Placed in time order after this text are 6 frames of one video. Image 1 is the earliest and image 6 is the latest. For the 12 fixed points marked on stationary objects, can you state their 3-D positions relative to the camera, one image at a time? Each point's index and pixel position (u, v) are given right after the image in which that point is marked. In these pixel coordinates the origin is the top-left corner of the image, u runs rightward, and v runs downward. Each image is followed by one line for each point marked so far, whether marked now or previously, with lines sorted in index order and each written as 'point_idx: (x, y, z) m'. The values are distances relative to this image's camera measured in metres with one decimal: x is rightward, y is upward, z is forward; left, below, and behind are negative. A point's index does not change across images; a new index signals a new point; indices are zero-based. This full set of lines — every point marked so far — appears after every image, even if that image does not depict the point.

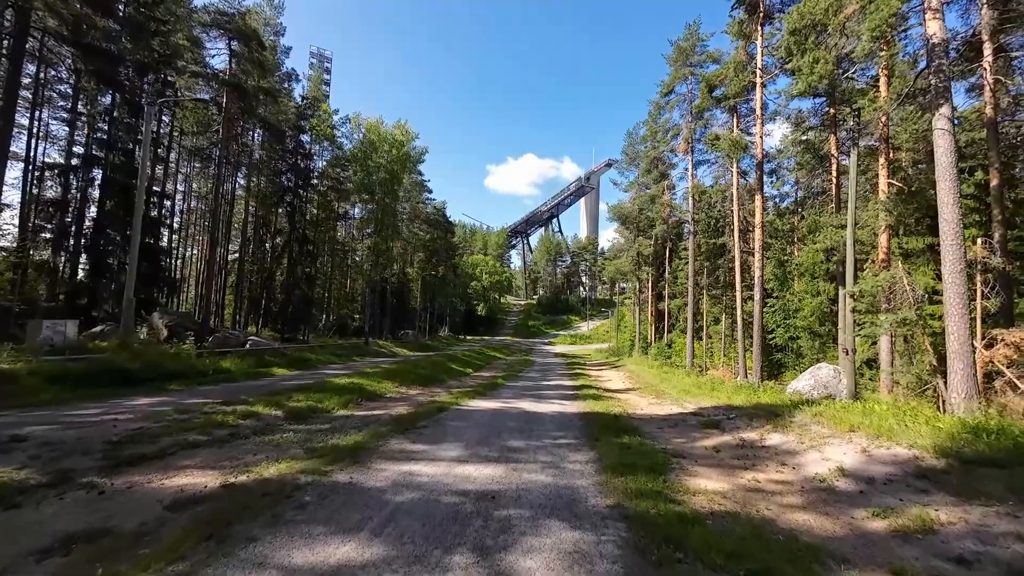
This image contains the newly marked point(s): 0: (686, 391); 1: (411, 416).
0: (+6.0, -3.6, +16.5) m
1: (-1.9, -2.3, +8.6) m
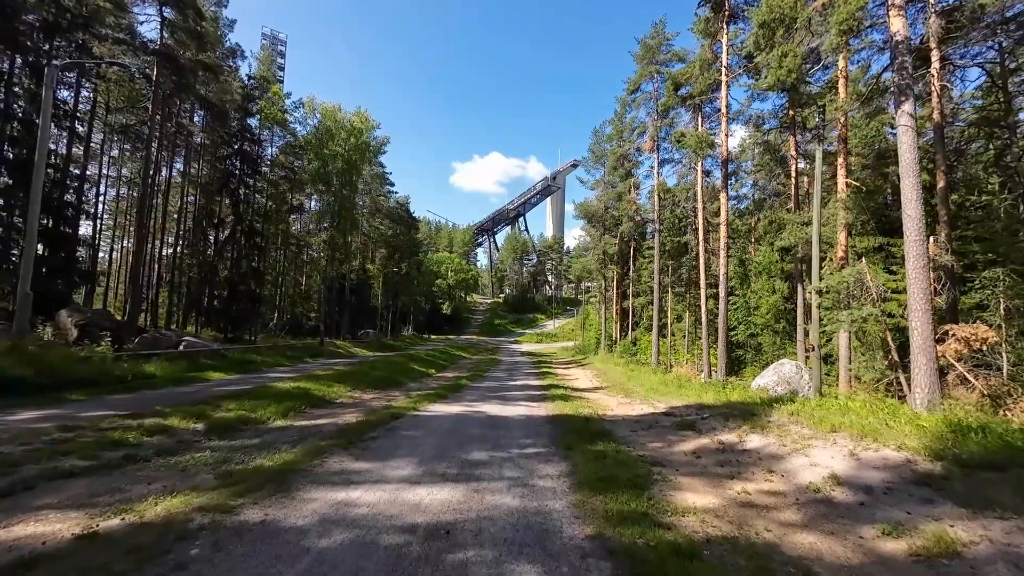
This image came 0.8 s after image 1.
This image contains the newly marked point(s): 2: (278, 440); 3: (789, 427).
0: (+4.8, -3.5, +16.1) m
1: (-2.5, -2.2, +7.7) m
2: (-3.0, -2.0, +6.1) m
3: (+4.2, -2.1, +7.3) m
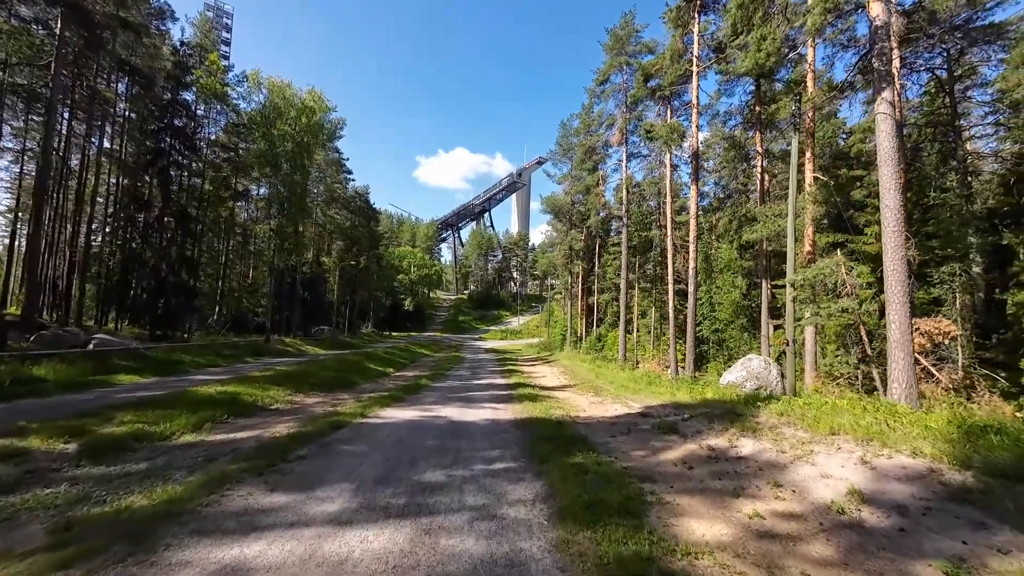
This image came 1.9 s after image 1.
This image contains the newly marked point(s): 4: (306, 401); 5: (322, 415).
0: (+3.6, -3.2, +15.4) m
1: (-3.0, -2.0, +6.4) m
2: (-3.4, -1.8, +4.8) m
3: (+3.7, -1.9, +6.6) m
4: (-4.7, -2.6, +10.8) m
5: (-3.6, -2.4, +9.0) m
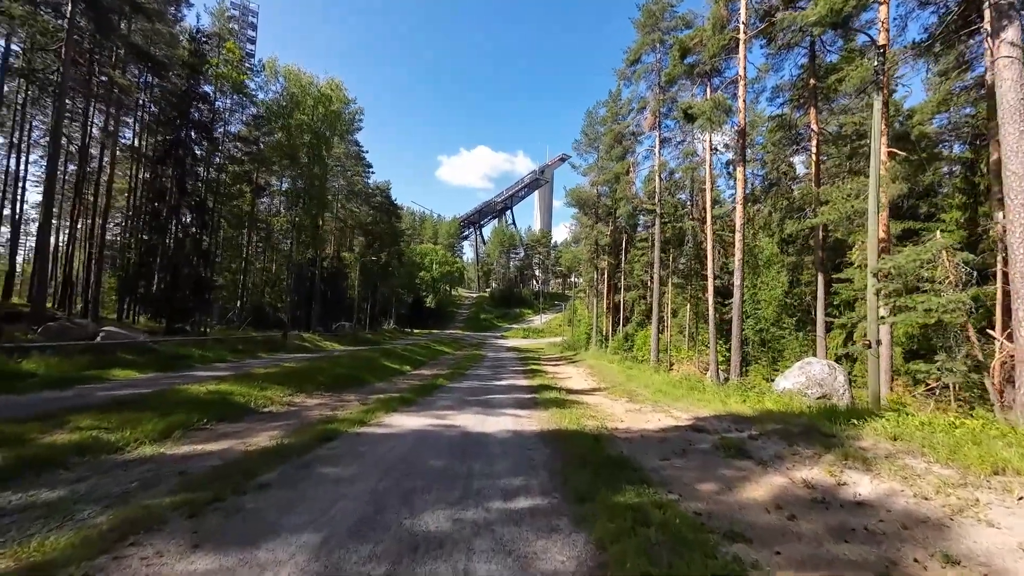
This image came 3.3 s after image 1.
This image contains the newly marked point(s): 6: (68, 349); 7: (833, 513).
0: (+4.3, -3.0, +13.8) m
1: (-2.7, -1.8, +5.1) m
2: (-3.2, -1.6, +3.5) m
3: (+4.0, -1.8, +4.9) m
4: (-4.1, -2.3, +9.6) m
5: (-3.2, -2.1, +7.7) m
6: (-11.4, -1.6, +12.2) m
7: (+2.7, -1.9, +4.0) m
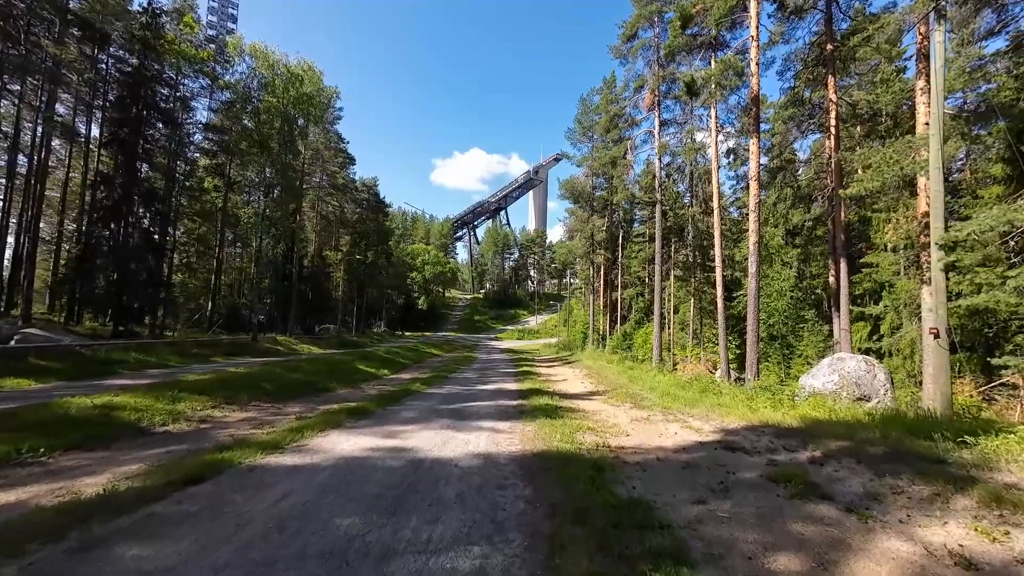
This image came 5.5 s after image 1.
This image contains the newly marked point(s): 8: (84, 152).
0: (+4.0, -2.7, +11.8) m
1: (-3.0, -1.5, +3.1) m
2: (-3.5, -1.3, +1.5) m
3: (+3.7, -1.4, +3.0) m
4: (-4.5, -2.1, +7.5) m
5: (-3.5, -1.9, +5.7) m
6: (-11.8, -1.4, +10.1) m
7: (+2.4, -1.5, +2.0) m
8: (-17.3, +5.5, +19.2) m
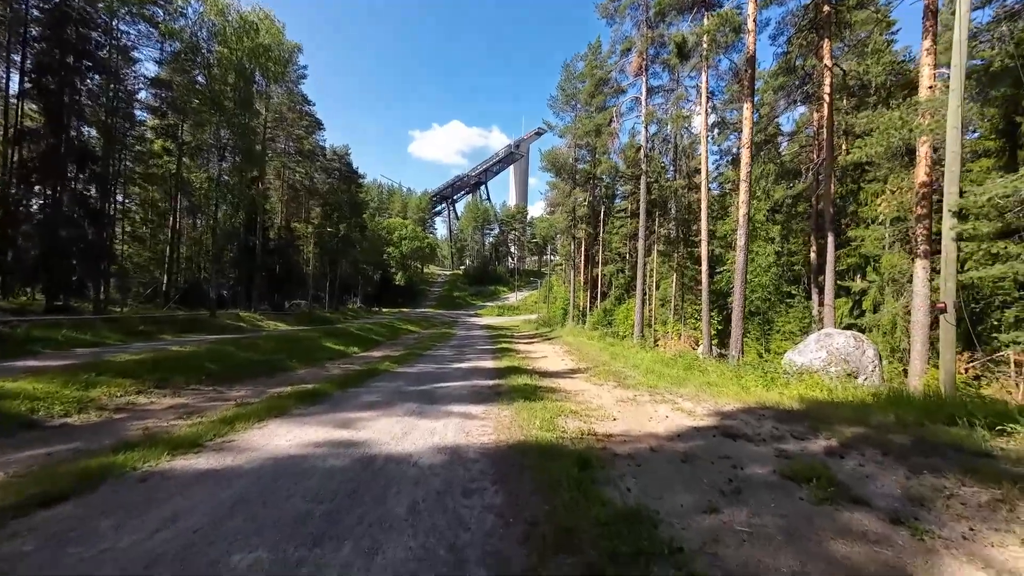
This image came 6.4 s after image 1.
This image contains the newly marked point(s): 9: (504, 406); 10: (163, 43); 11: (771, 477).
0: (+3.4, -2.0, +11.2) m
1: (-3.2, -1.3, +2.1) m
2: (-3.6, -1.1, +0.5) m
3: (+3.5, -1.2, +2.3) m
4: (-4.9, -1.6, +6.5) m
5: (-3.8, -1.5, +4.7) m
6: (-12.2, -0.8, +8.7) m
7: (+2.3, -1.3, +1.3) m
8: (-18.1, +6.6, +17.2) m
9: (-0.1, -1.8, +7.3) m
10: (-15.3, +10.6, +20.6) m
11: (+2.1, -1.5, +3.9) m
